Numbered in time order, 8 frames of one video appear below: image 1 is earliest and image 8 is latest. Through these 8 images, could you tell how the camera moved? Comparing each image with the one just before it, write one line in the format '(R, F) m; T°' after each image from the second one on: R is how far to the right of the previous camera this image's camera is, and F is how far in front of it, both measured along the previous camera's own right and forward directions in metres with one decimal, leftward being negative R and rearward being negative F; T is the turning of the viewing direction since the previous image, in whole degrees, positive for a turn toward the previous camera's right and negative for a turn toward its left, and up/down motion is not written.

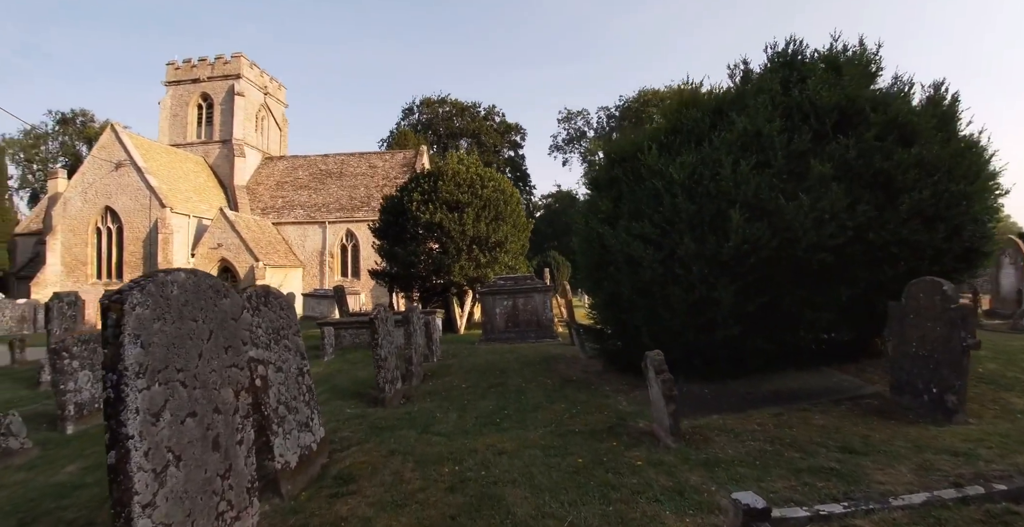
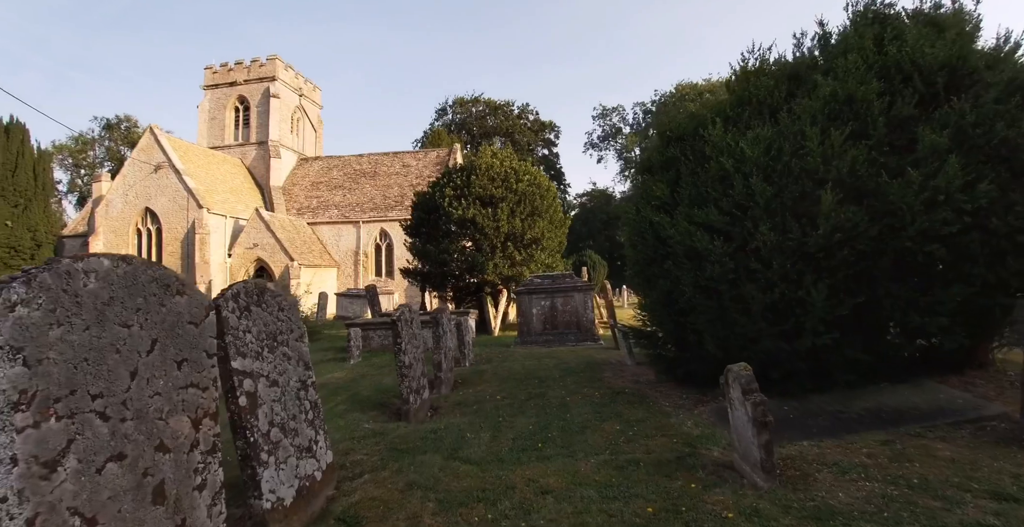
(-0.1, +1.1) m; -4°
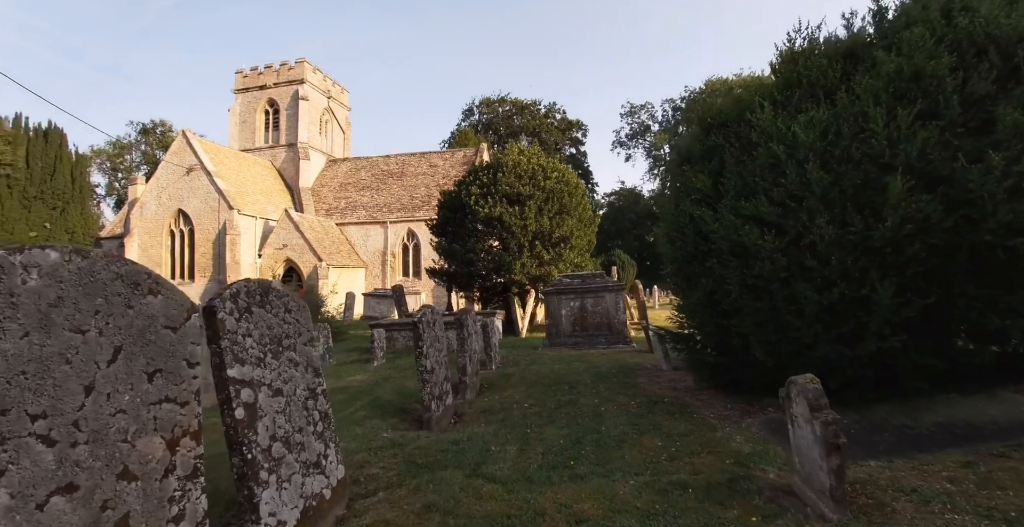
(0.0, +0.5) m; -3°
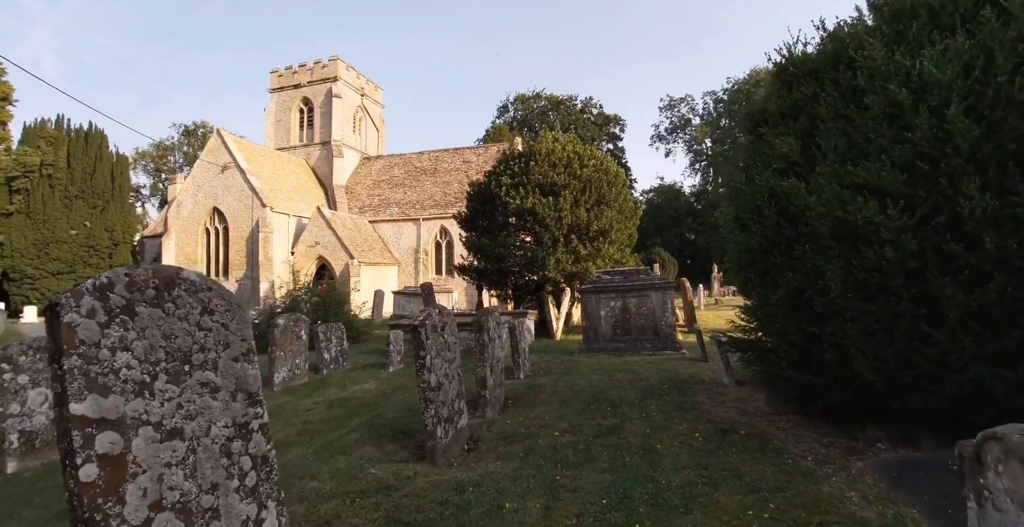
(+0.1, +1.4) m; -4°
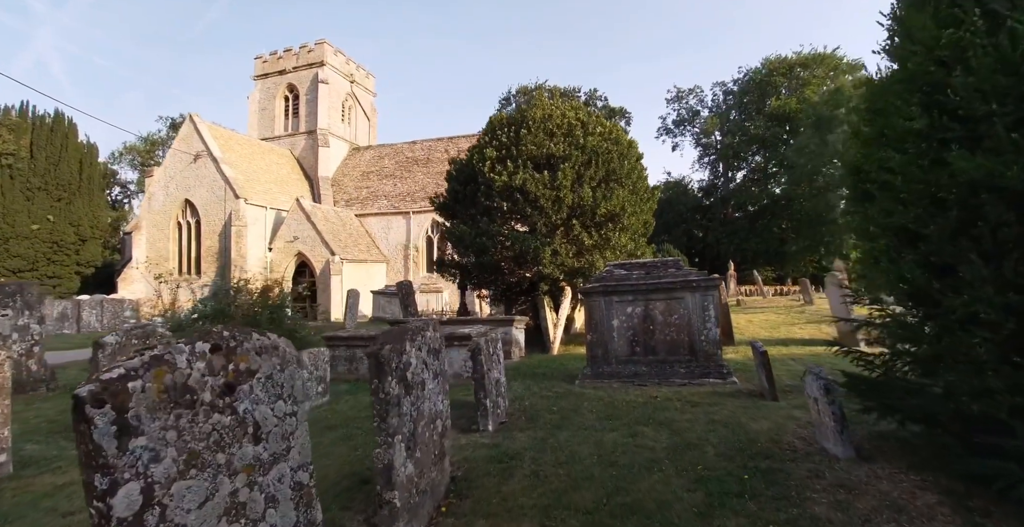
(+0.4, +3.2) m; 0°
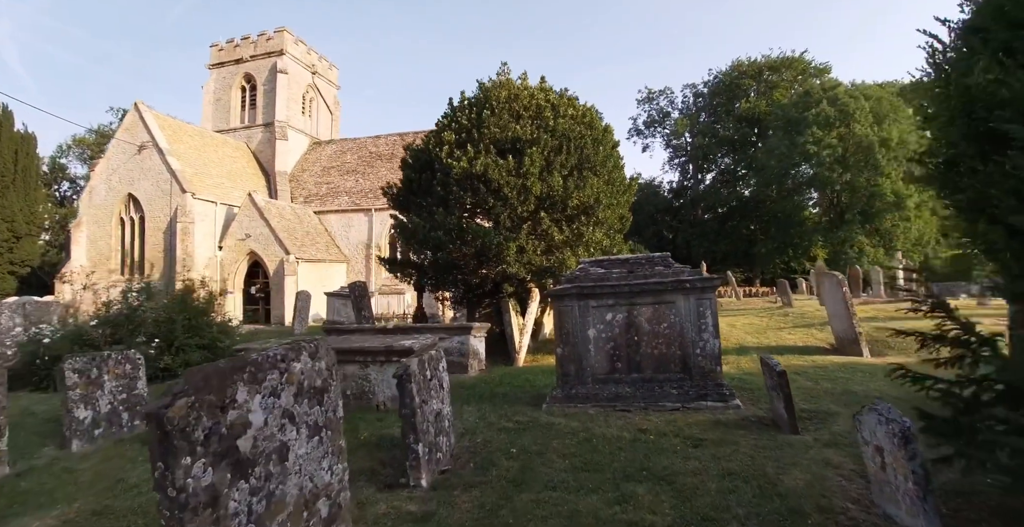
(+0.2, +1.4) m; +3°
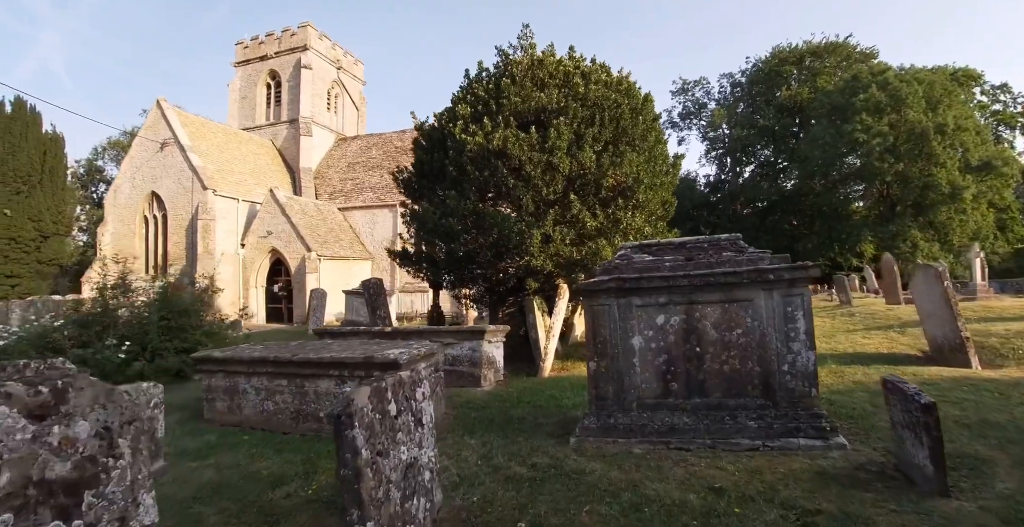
(+0.1, +1.5) m; -3°
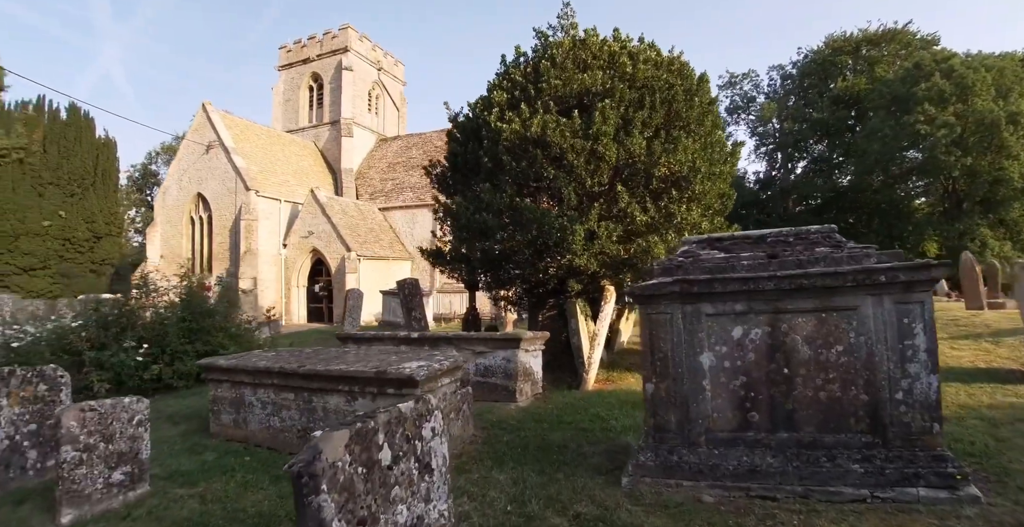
(0.0, +0.8) m; -4°
